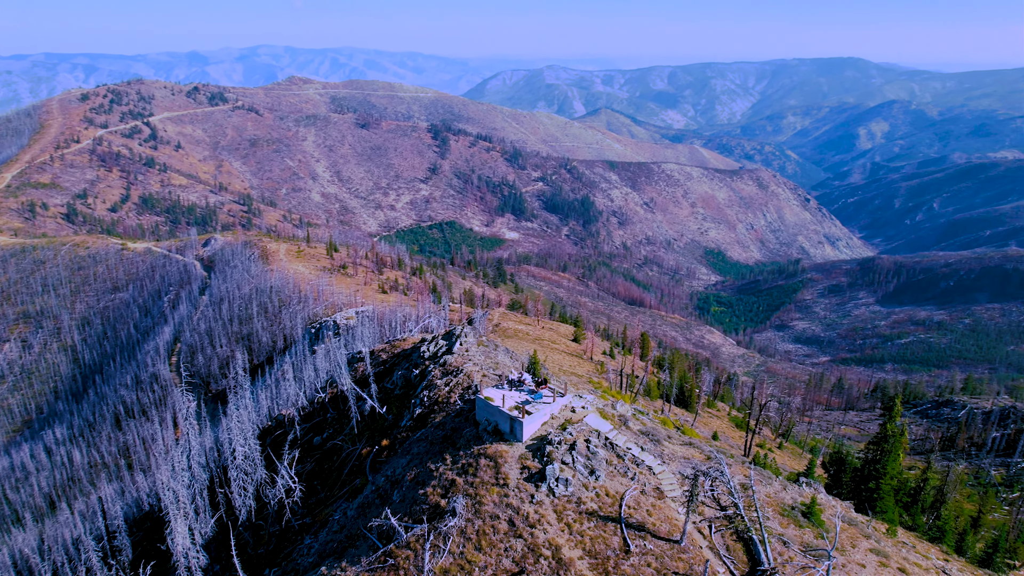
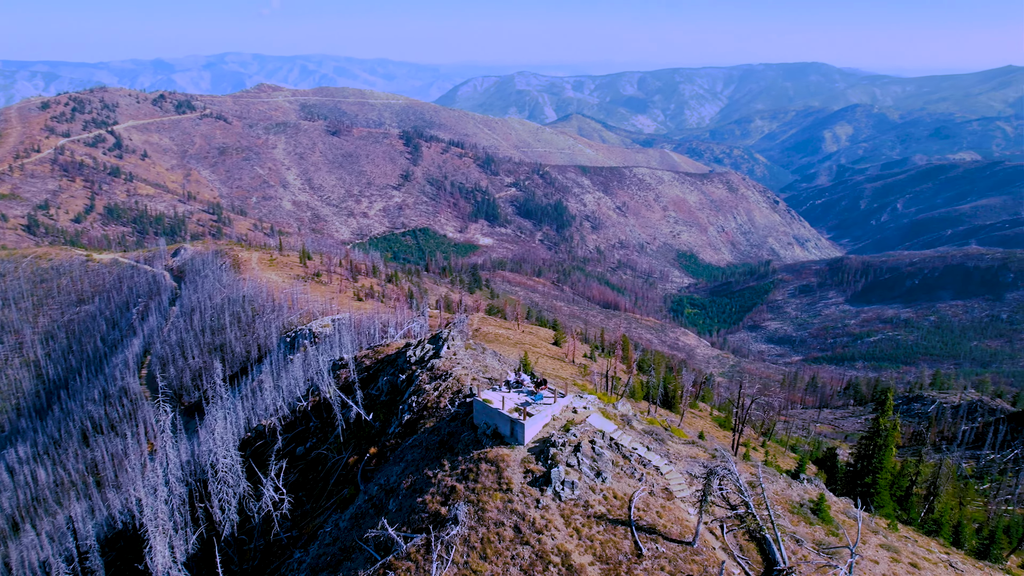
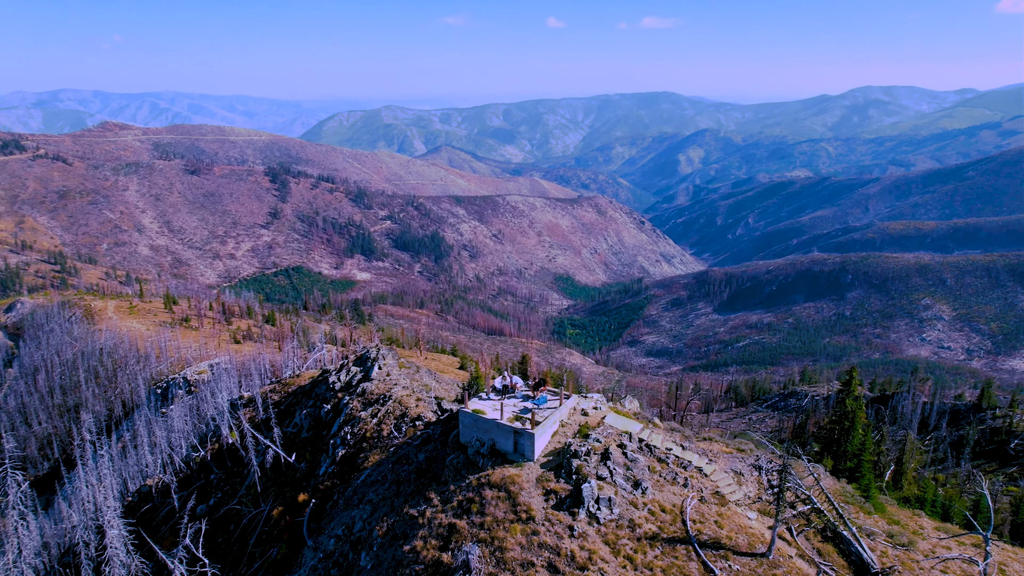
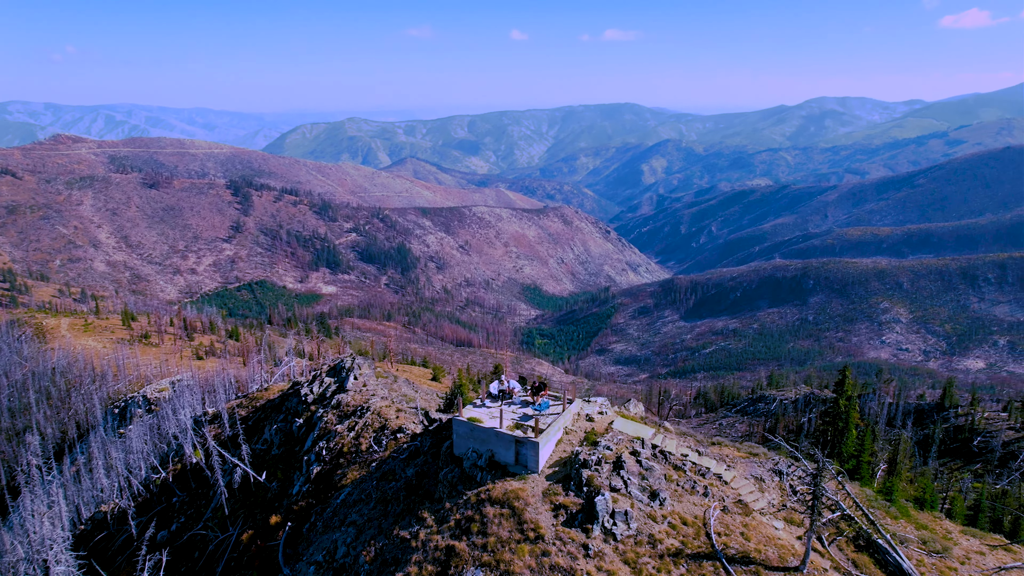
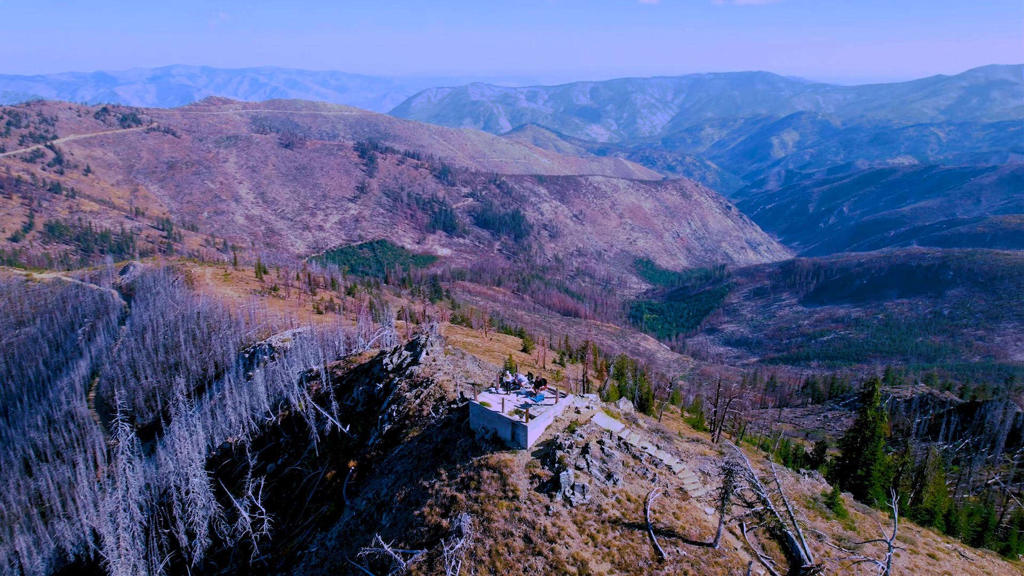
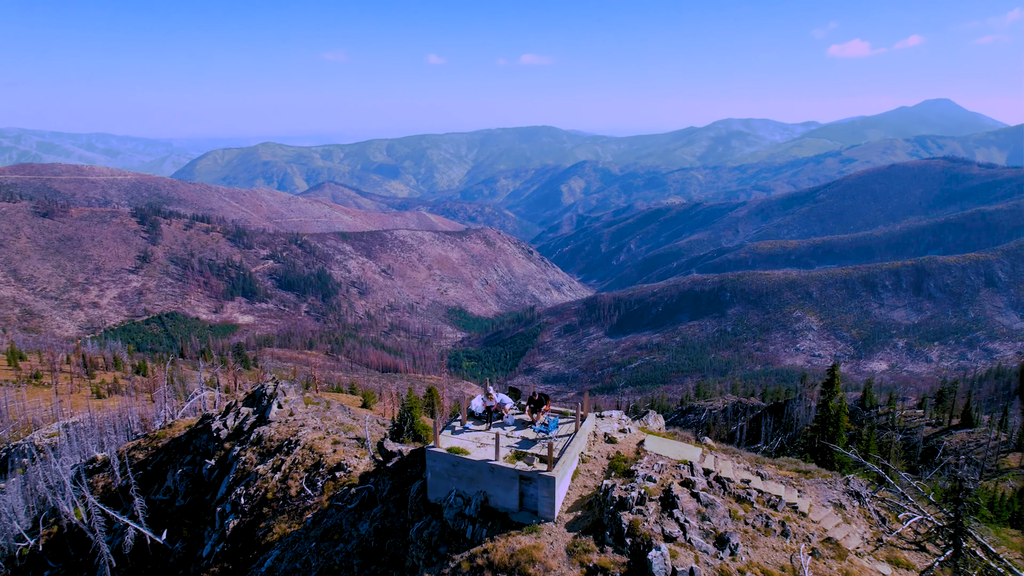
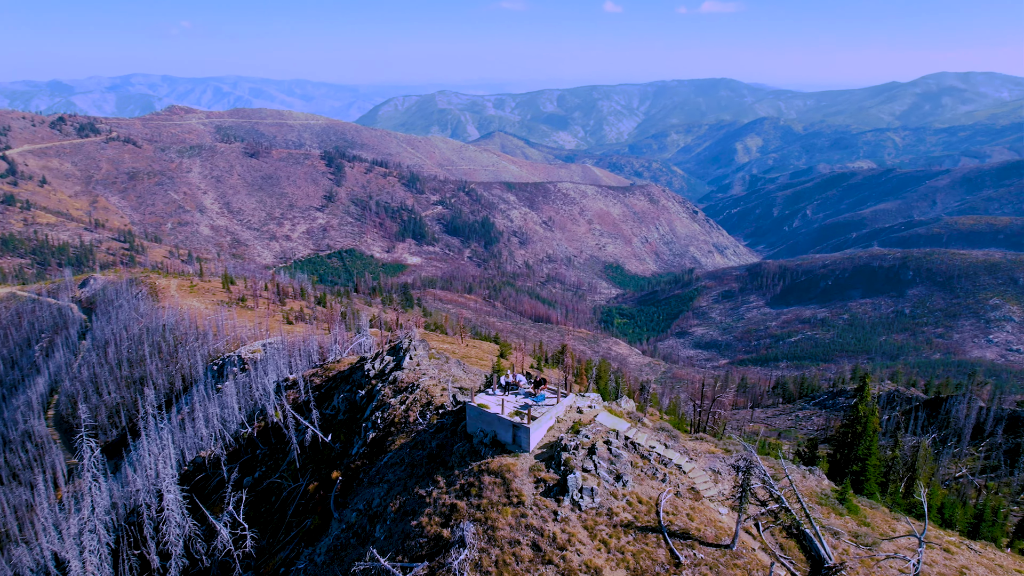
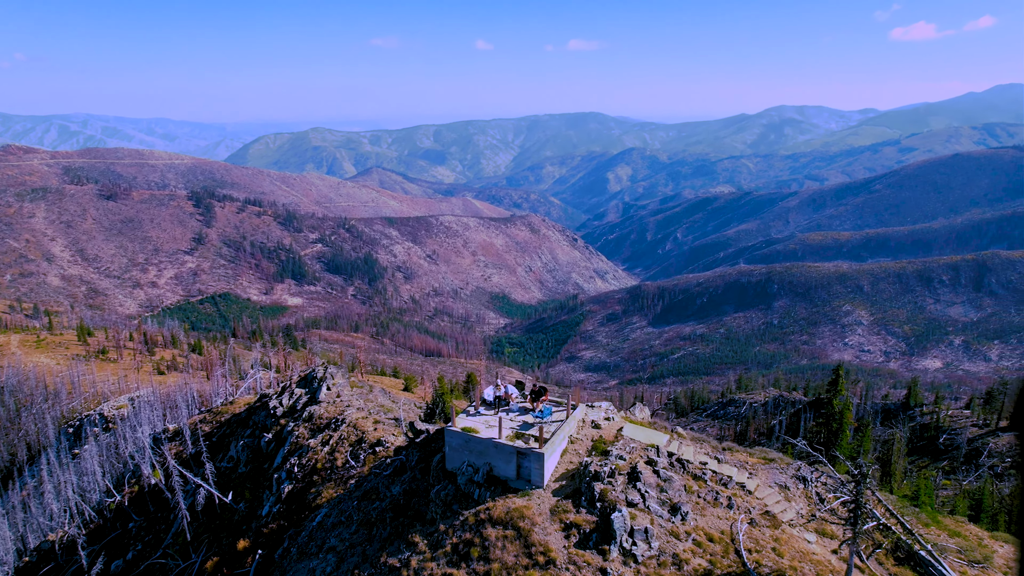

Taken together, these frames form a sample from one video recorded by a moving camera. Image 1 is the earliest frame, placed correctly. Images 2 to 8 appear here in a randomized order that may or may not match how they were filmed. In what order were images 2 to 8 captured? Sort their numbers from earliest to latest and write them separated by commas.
2, 5, 7, 3, 4, 8, 6
